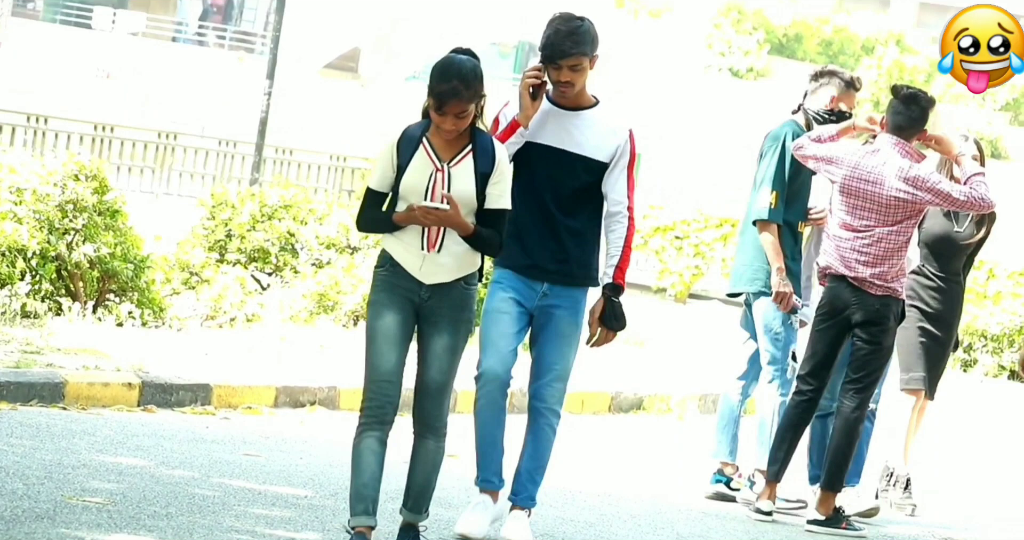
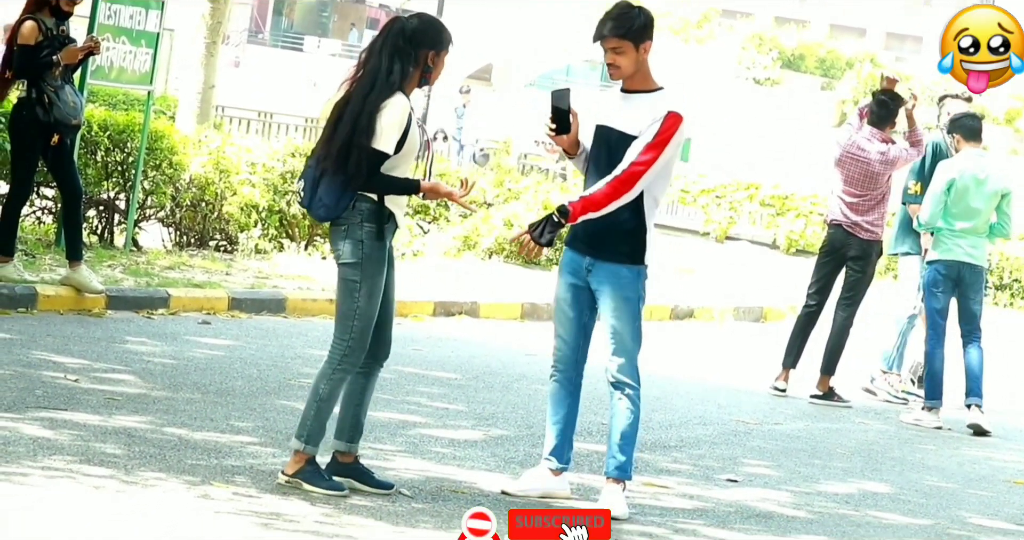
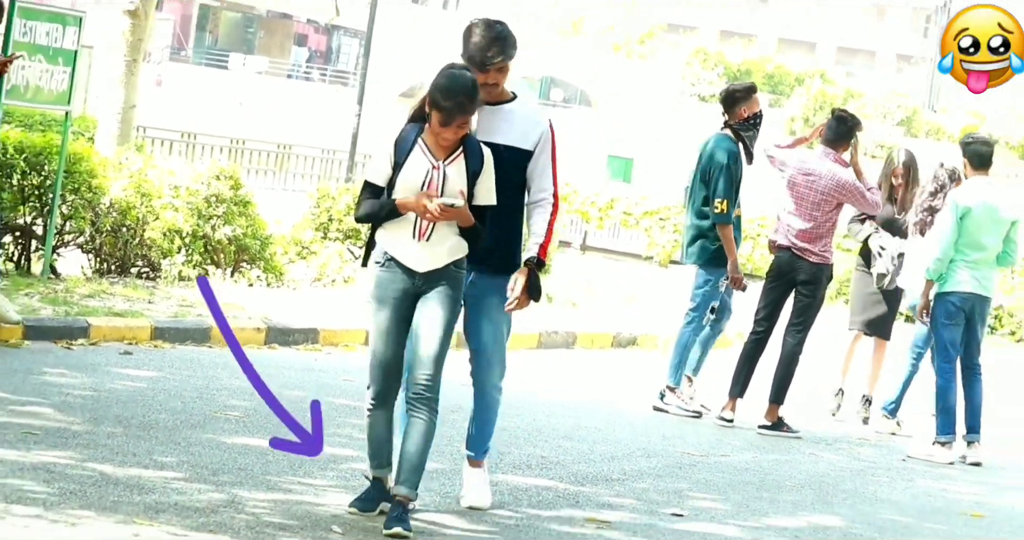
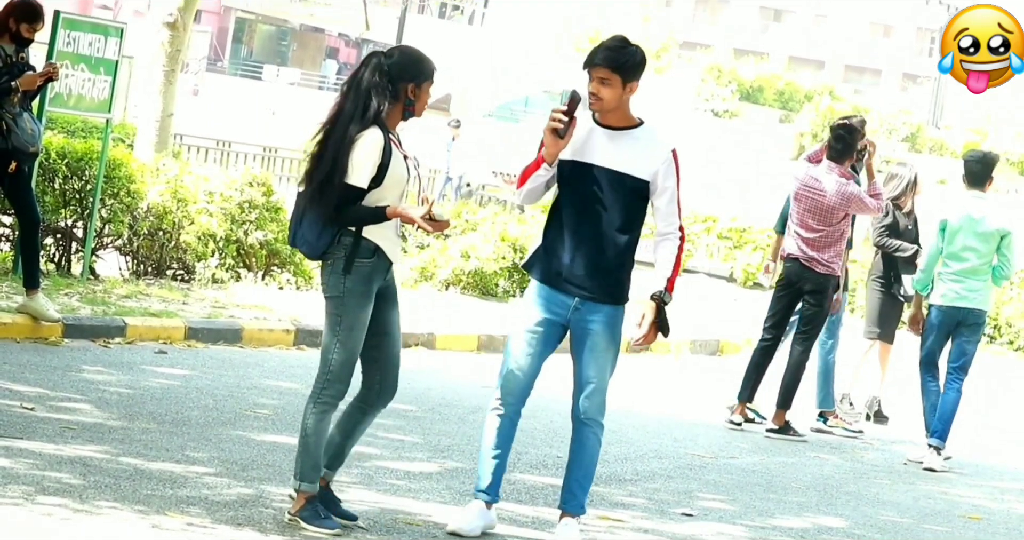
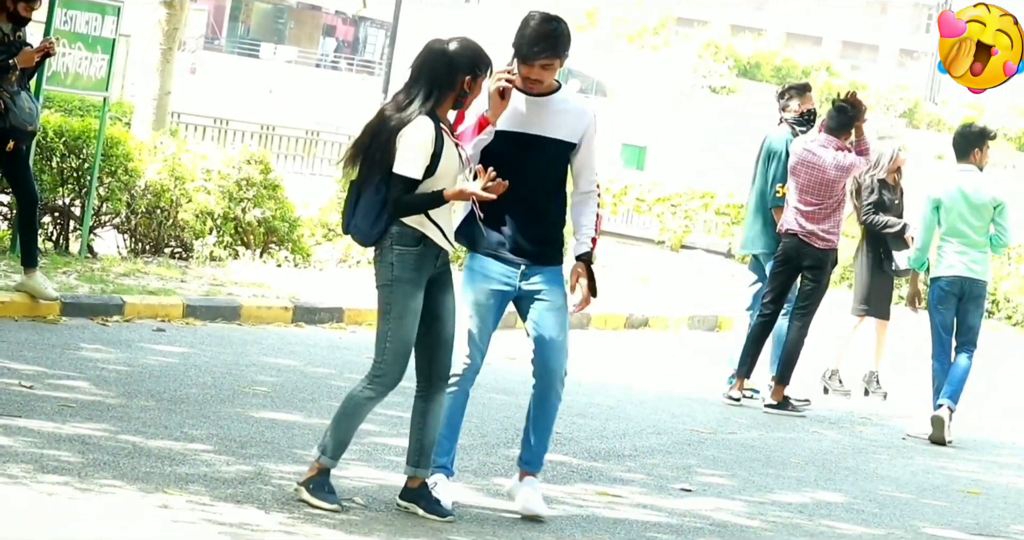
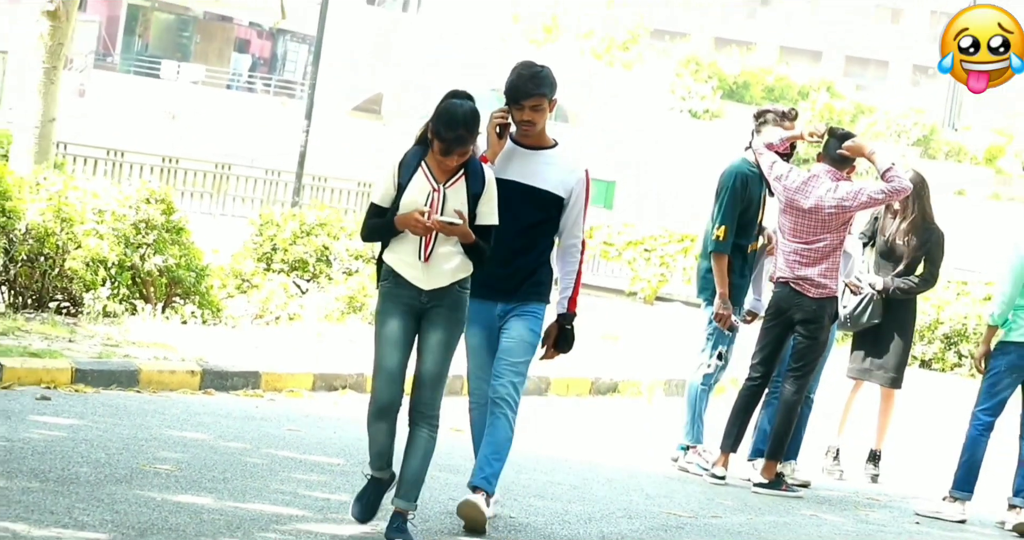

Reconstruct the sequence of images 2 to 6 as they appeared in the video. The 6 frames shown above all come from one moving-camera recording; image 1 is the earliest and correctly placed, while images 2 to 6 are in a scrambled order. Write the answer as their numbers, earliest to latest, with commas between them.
6, 3, 5, 4, 2
